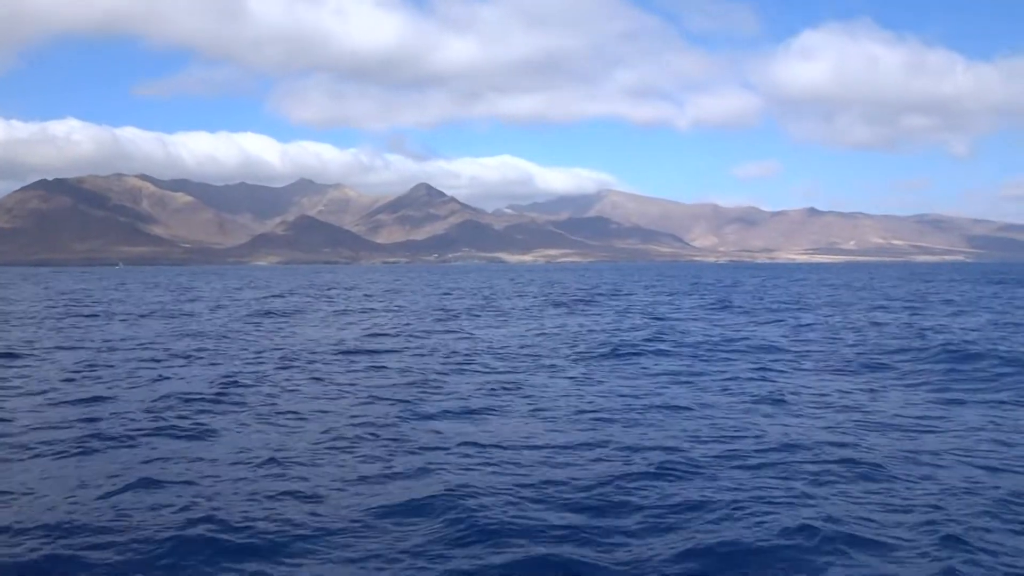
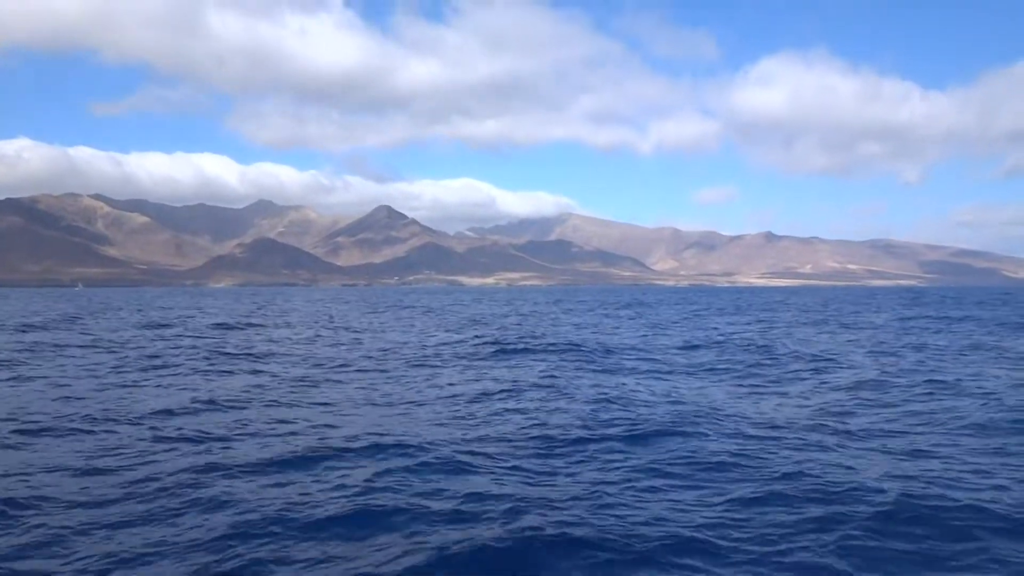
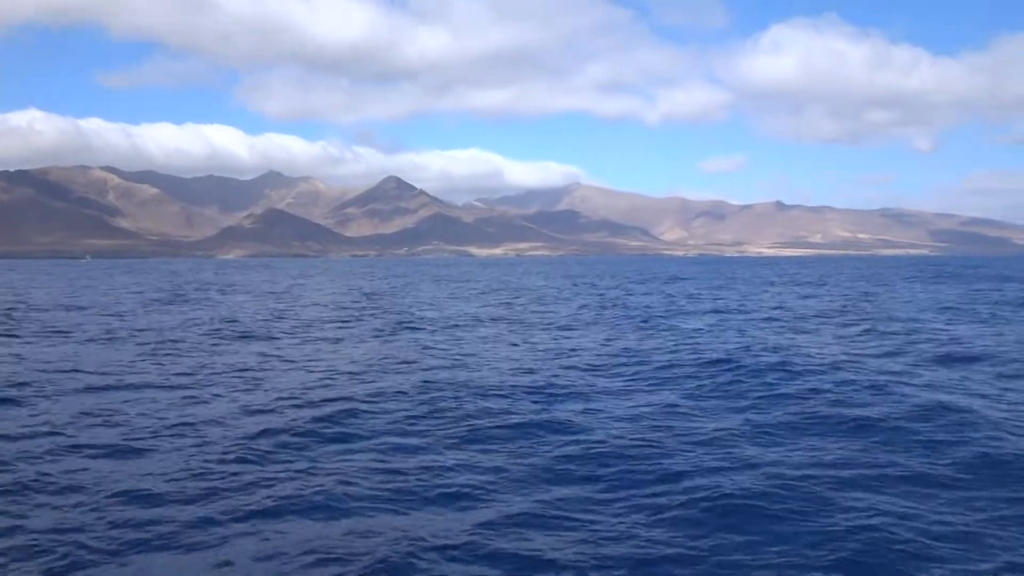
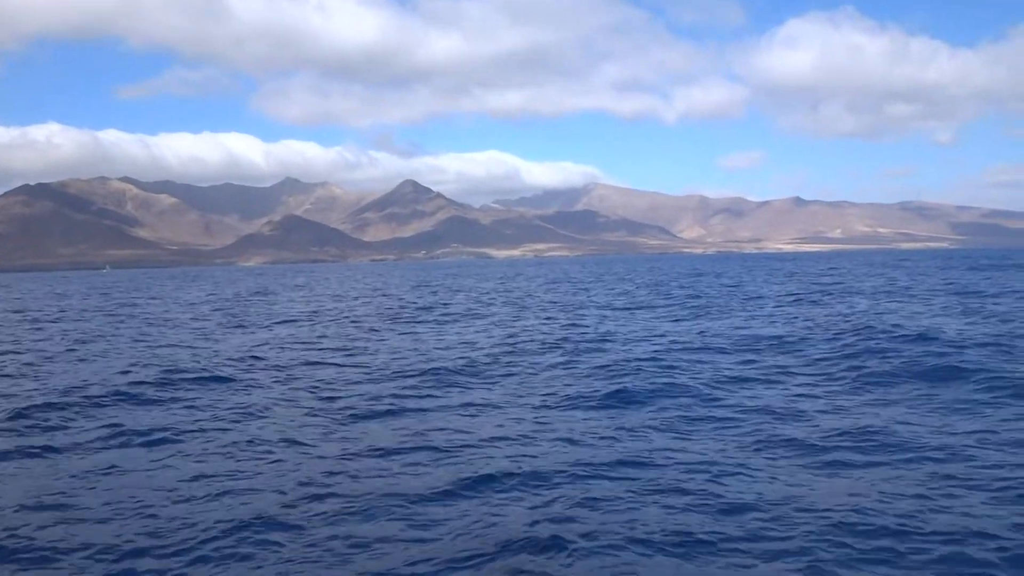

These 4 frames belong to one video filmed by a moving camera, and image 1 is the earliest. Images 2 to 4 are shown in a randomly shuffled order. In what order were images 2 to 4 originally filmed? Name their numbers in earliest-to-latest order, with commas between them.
4, 3, 2
